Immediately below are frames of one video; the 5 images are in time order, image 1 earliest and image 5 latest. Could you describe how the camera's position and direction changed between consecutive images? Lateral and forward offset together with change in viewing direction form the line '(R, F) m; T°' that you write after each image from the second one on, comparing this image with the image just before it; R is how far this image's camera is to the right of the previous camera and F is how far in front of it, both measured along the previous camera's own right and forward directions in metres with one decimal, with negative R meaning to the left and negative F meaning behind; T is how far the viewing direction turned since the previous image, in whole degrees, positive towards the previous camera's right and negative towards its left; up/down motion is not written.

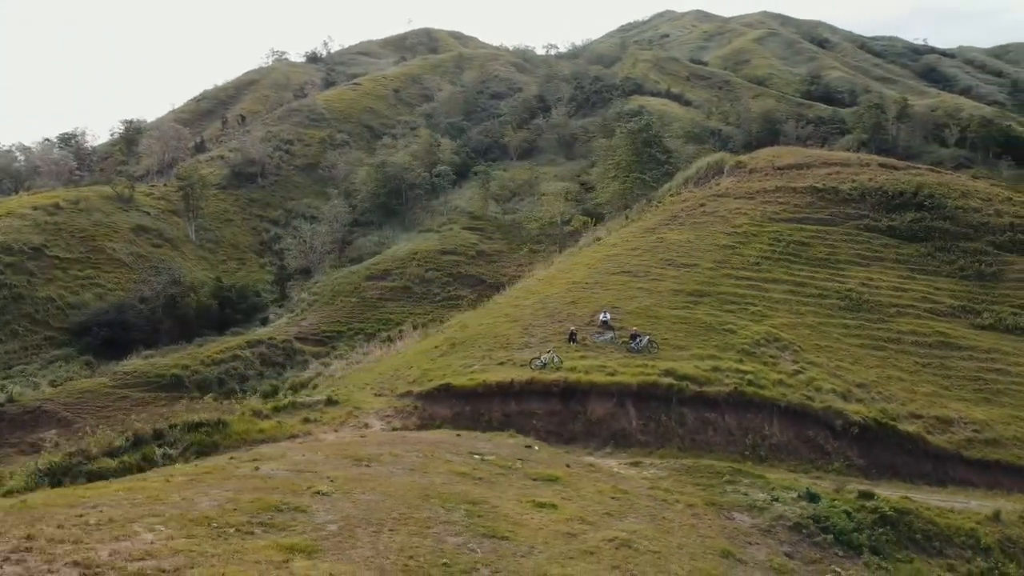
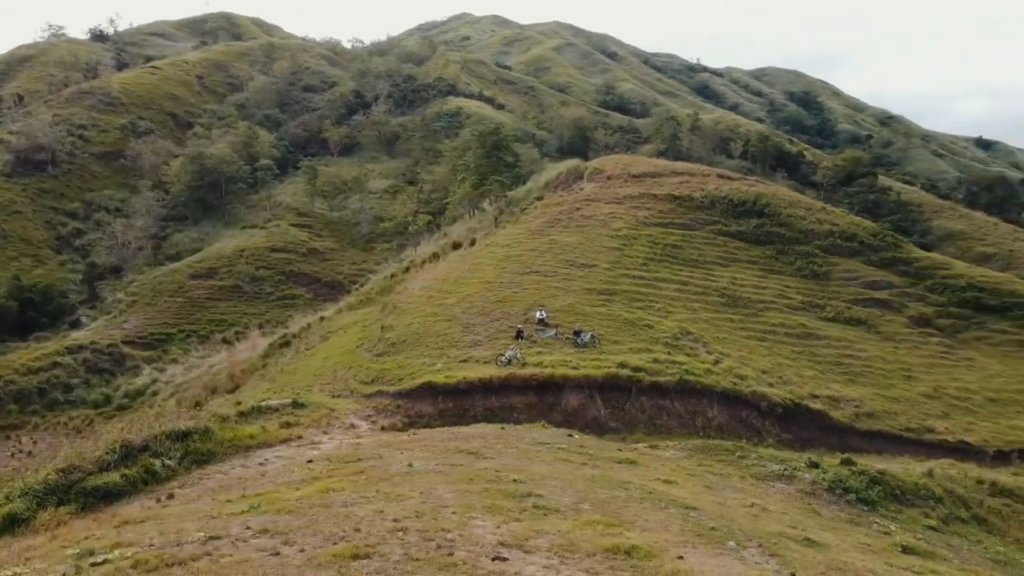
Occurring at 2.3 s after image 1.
(-6.1, -0.5) m; +15°
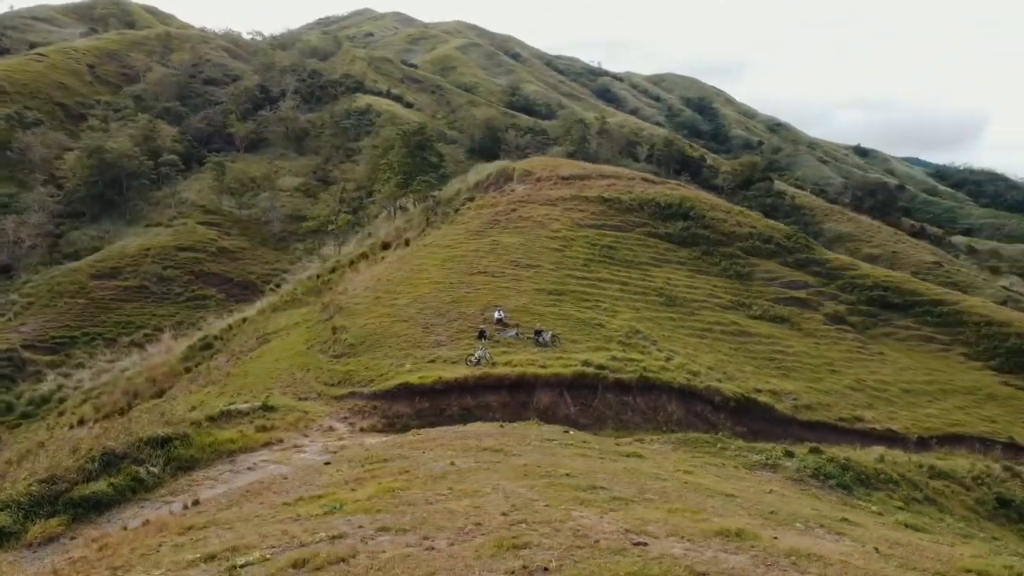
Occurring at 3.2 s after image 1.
(-2.5, -0.3) m; +7°
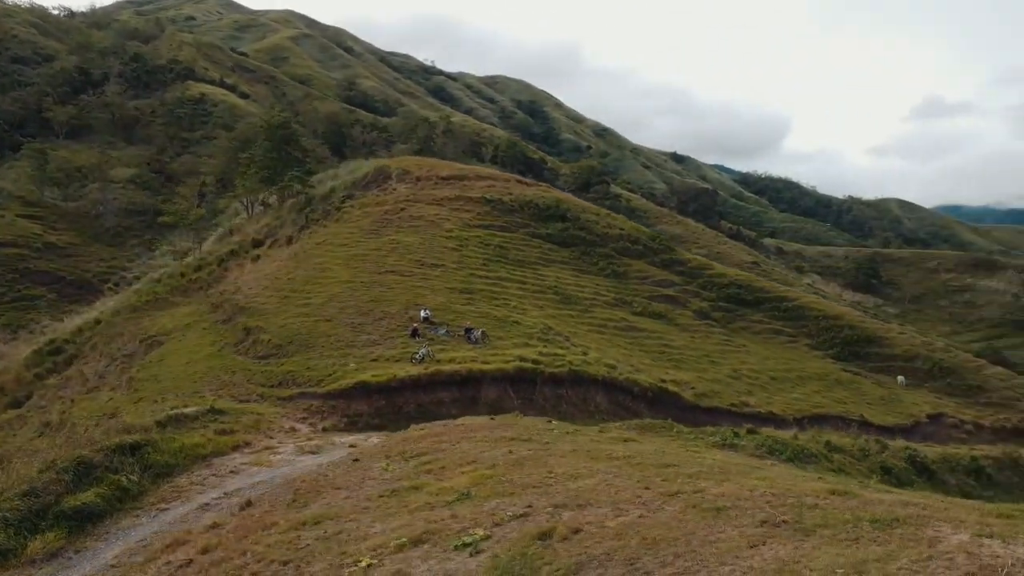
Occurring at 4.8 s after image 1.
(-4.3, -0.7) m; +12°
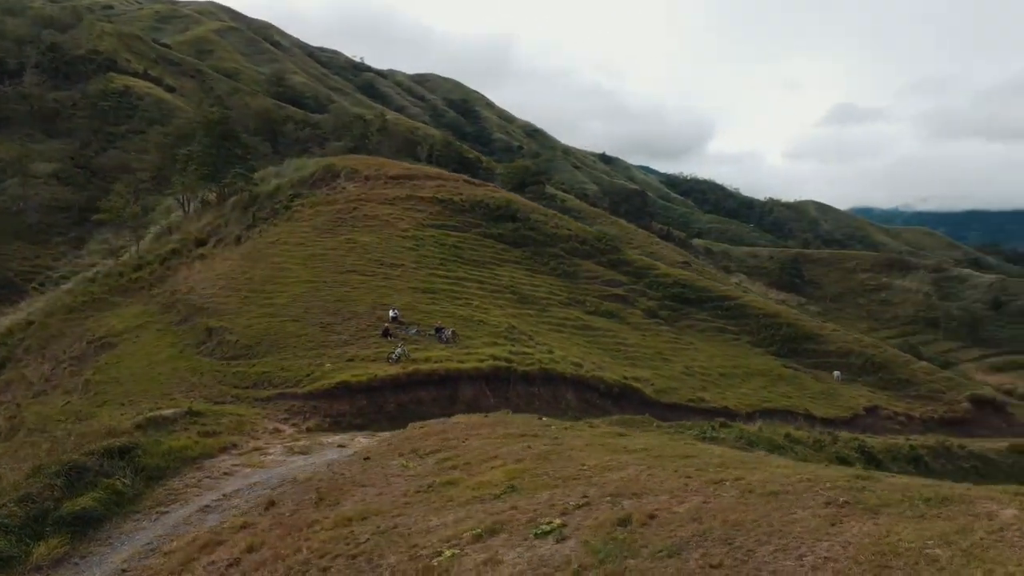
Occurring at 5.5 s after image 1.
(-1.8, -0.4) m; +5°
